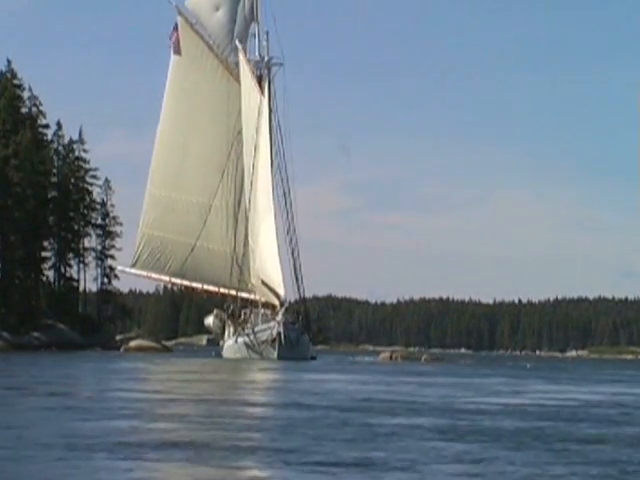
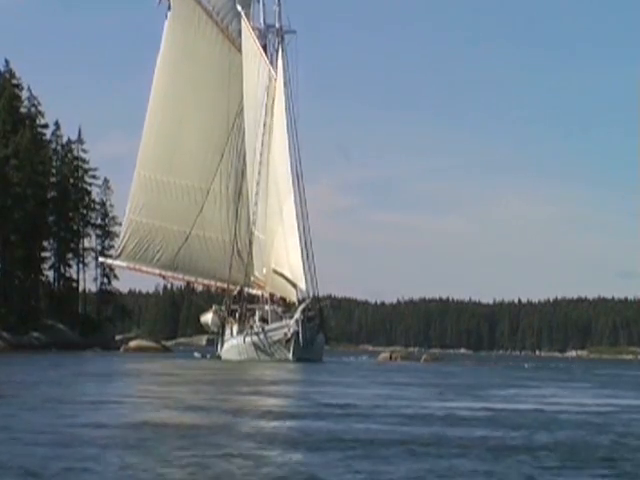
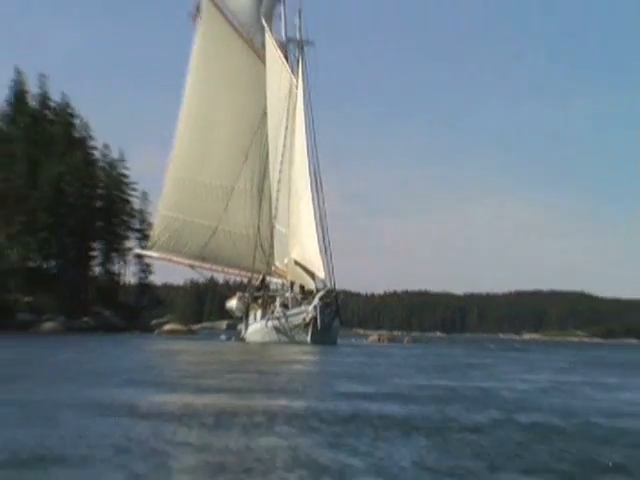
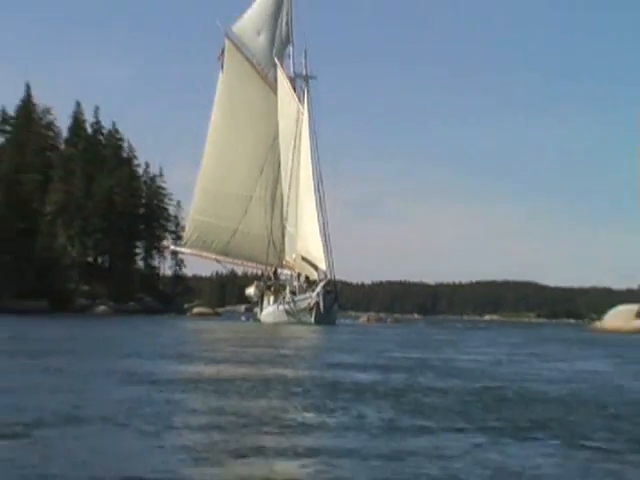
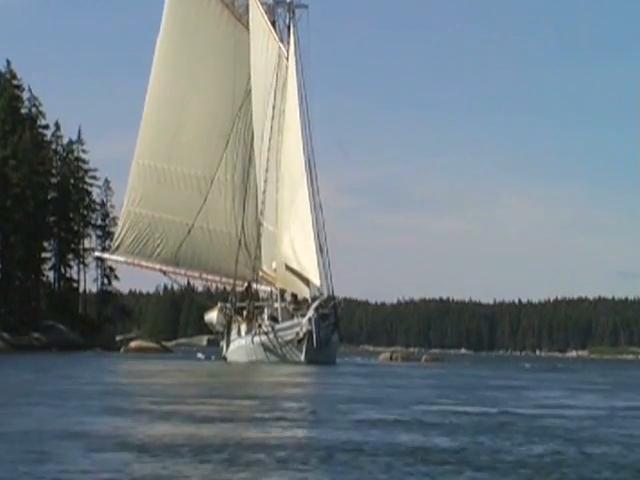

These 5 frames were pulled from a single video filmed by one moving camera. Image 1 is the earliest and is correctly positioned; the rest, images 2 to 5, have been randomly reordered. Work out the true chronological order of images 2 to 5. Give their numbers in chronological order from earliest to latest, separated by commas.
2, 5, 3, 4
